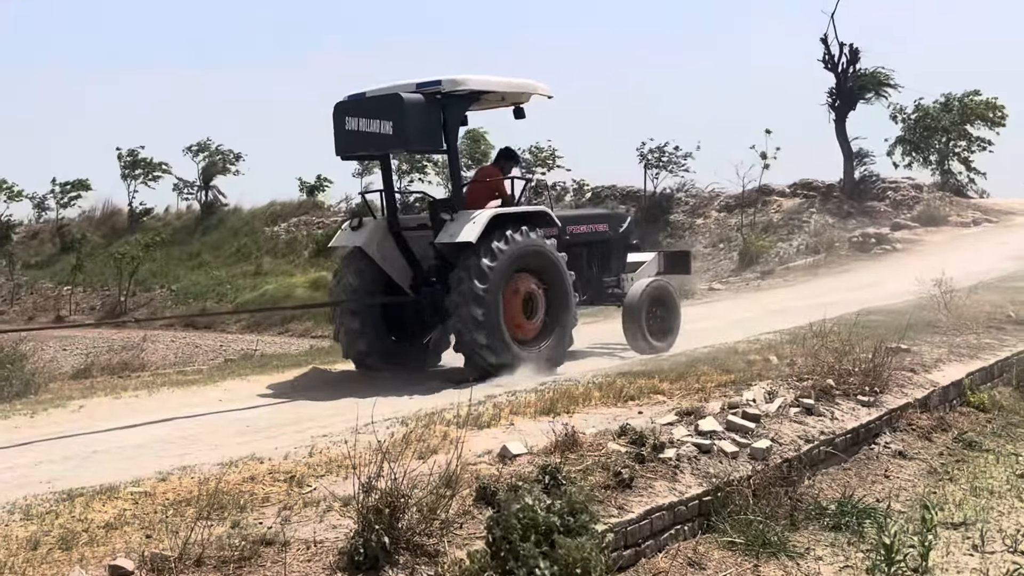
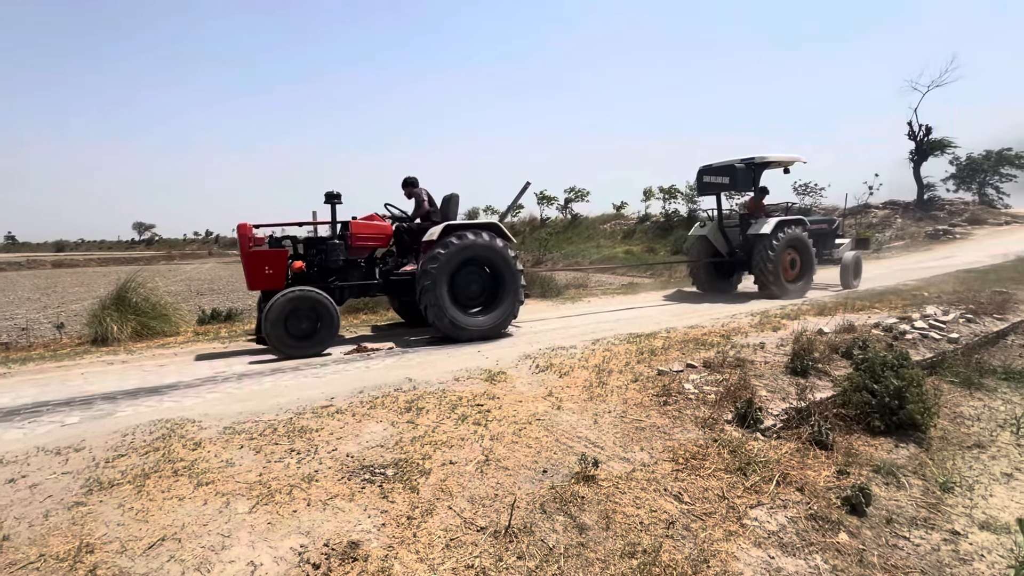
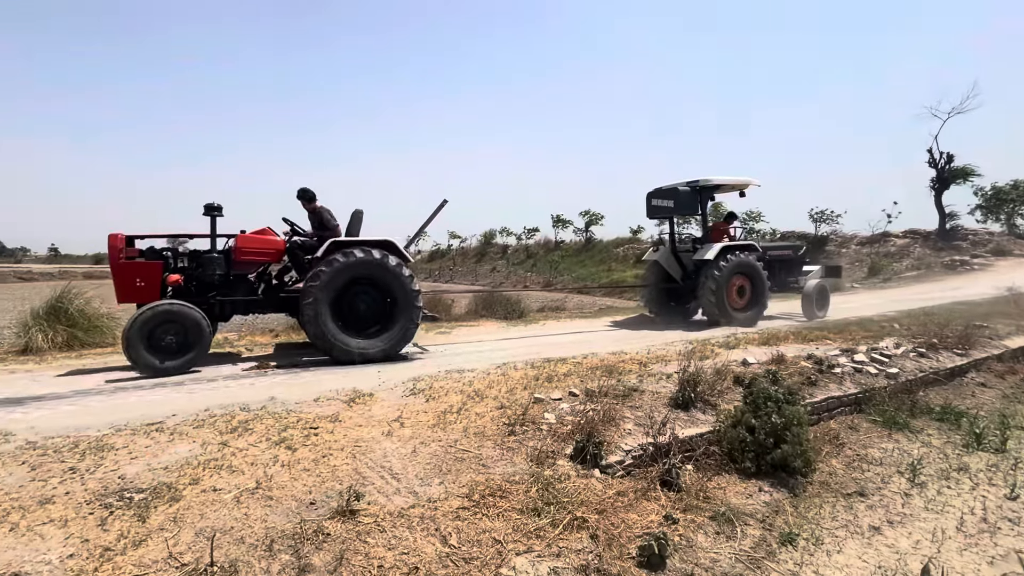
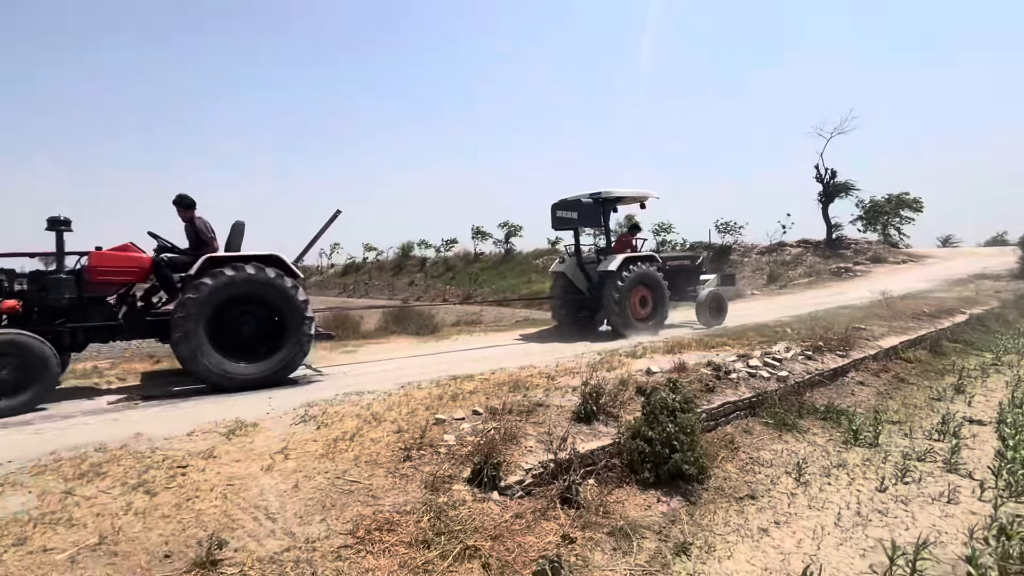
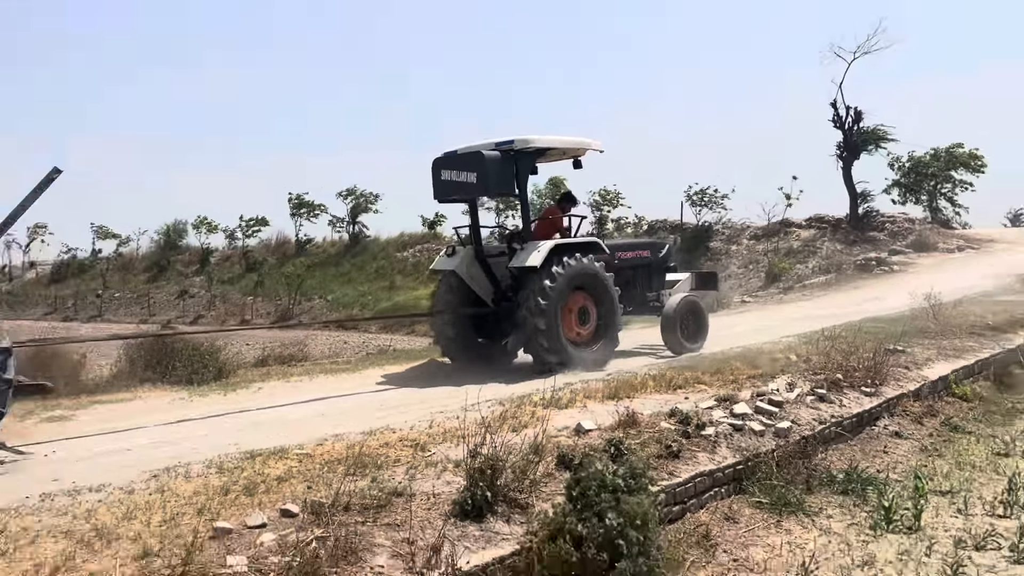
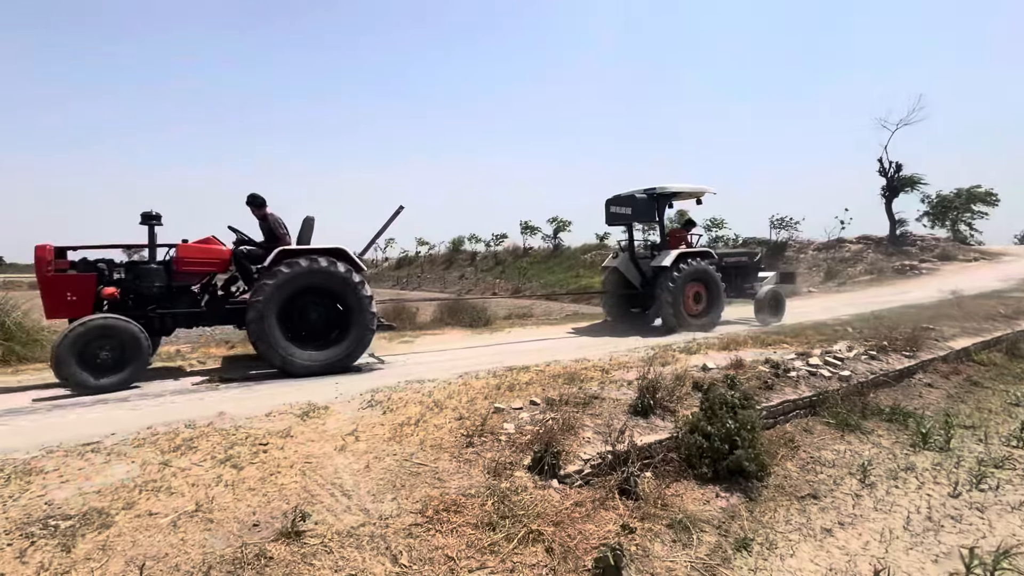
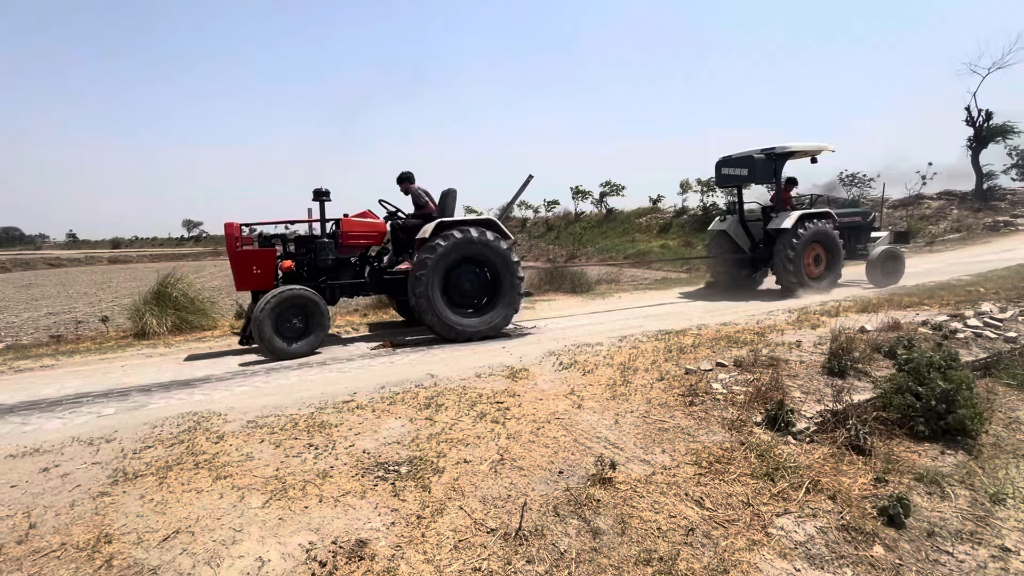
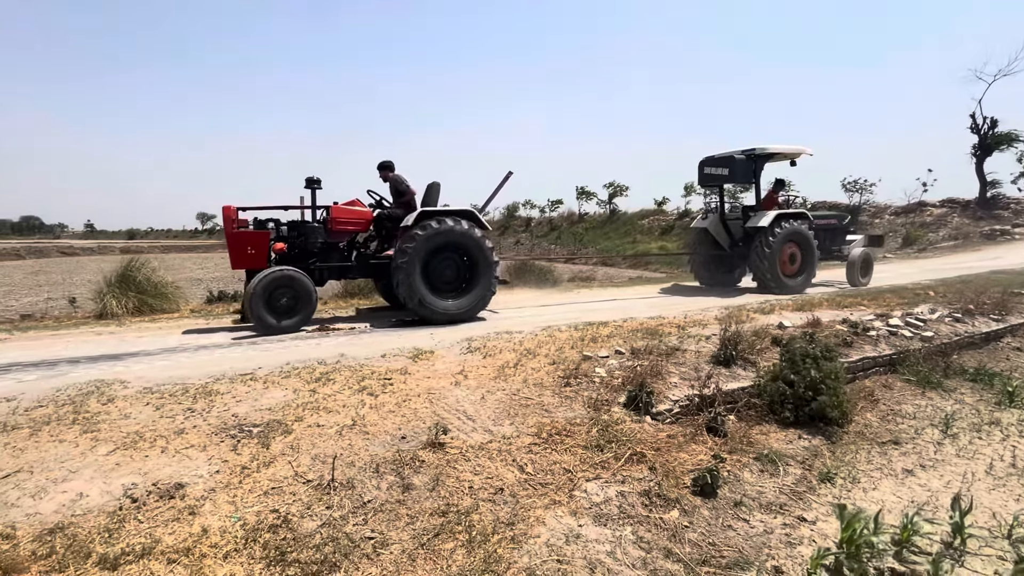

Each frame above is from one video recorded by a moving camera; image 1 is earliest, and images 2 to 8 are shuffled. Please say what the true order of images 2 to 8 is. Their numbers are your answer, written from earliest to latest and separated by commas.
5, 4, 6, 3, 8, 7, 2
